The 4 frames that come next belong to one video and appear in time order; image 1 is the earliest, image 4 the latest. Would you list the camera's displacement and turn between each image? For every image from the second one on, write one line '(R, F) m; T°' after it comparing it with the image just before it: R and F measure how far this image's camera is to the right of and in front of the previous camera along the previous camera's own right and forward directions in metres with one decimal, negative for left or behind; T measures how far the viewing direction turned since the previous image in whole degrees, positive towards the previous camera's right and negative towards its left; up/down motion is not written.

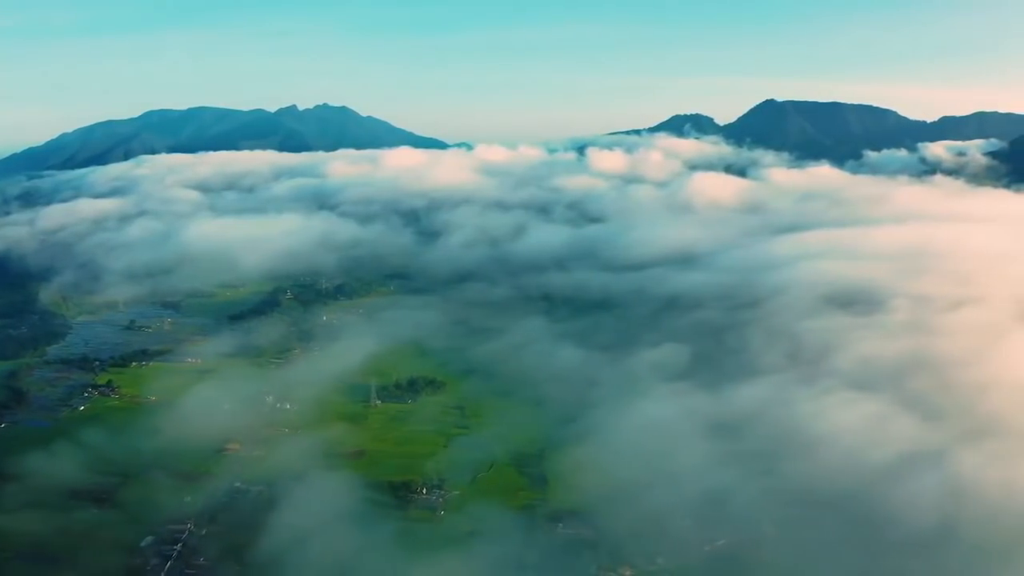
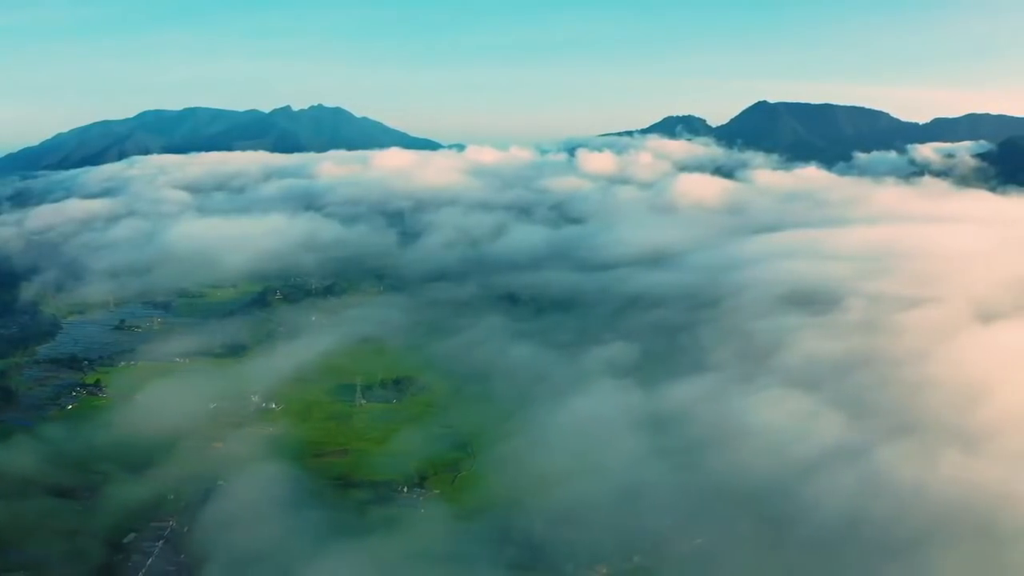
(+1.6, -0.8) m; 0°
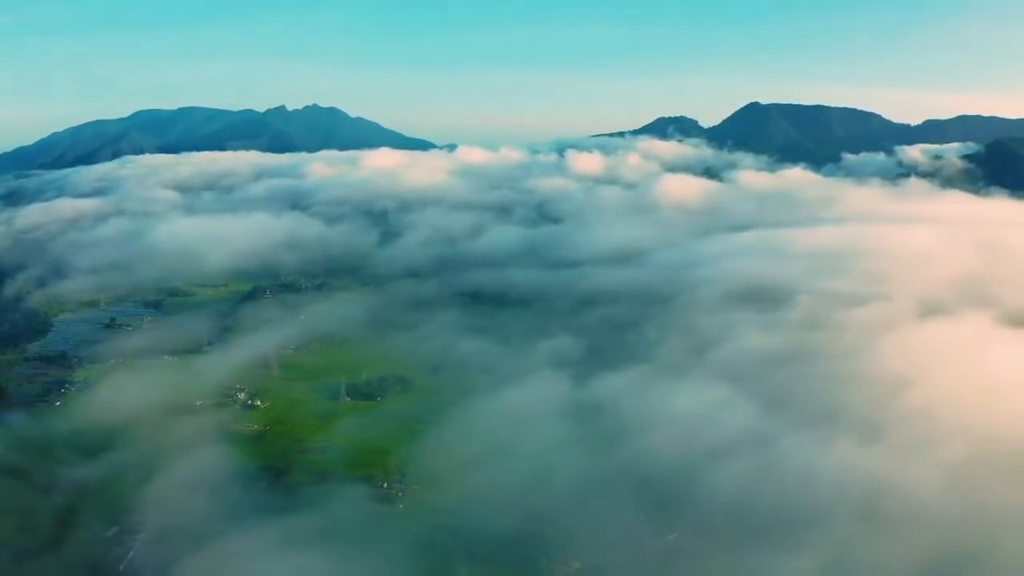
(+1.9, -1.2) m; 0°
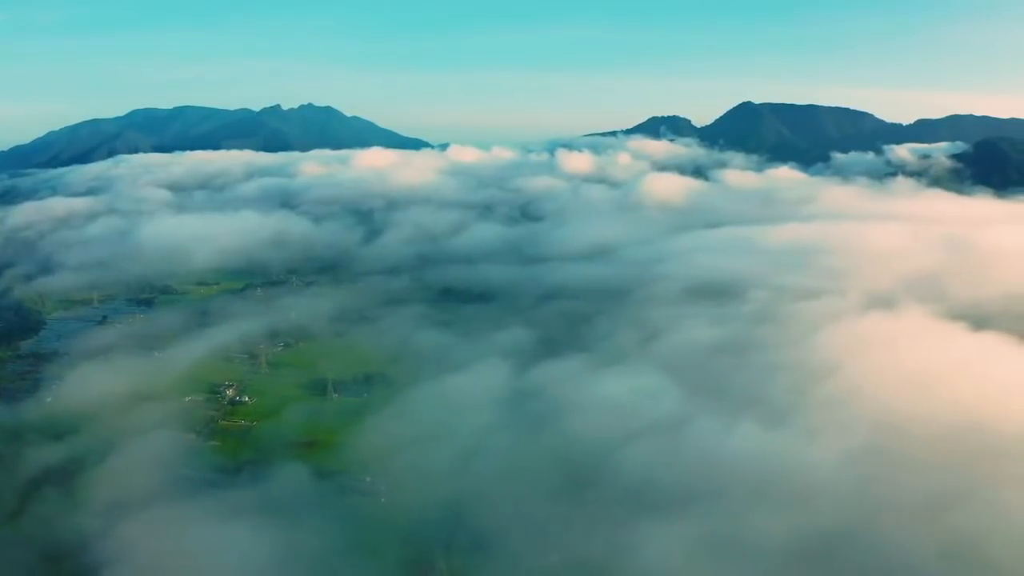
(+1.7, -1.4) m; 0°
